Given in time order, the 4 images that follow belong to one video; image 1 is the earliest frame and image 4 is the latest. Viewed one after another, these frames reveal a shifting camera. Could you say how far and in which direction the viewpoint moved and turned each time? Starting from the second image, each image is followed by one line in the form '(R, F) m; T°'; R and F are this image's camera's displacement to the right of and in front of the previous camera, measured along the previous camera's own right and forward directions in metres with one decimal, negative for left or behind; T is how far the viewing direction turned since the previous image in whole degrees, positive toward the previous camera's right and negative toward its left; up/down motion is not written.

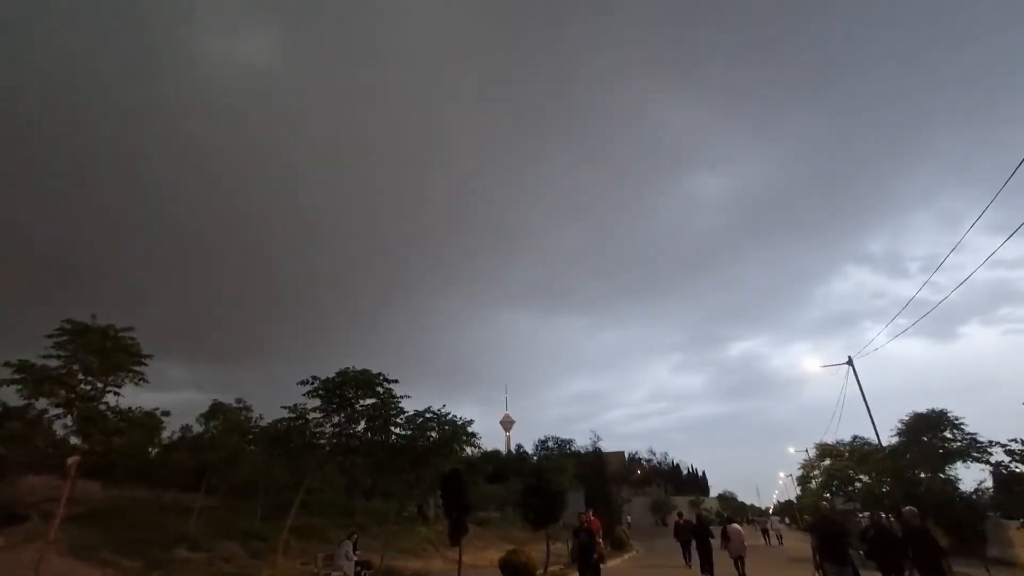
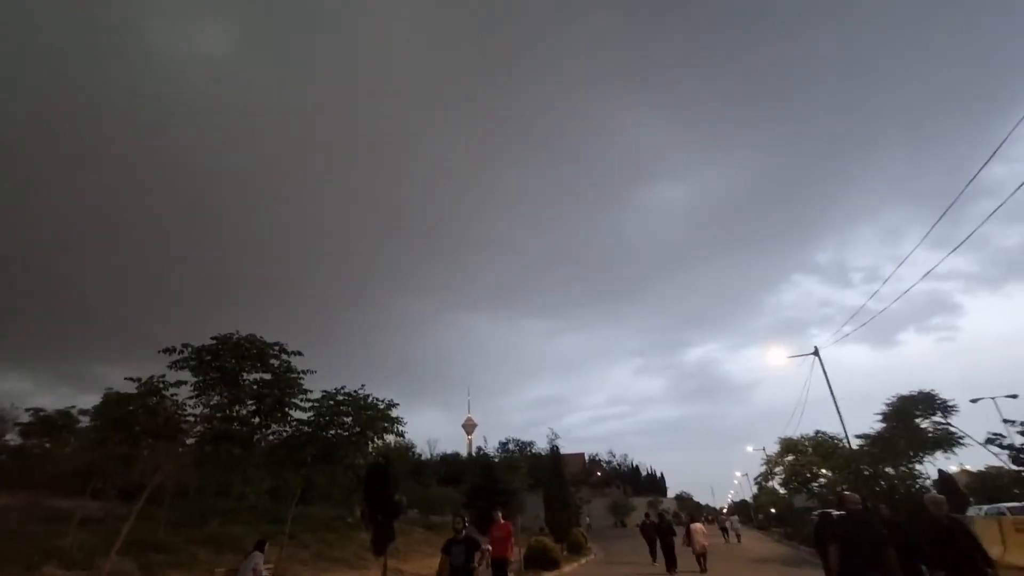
(+0.4, +1.9) m; +3°
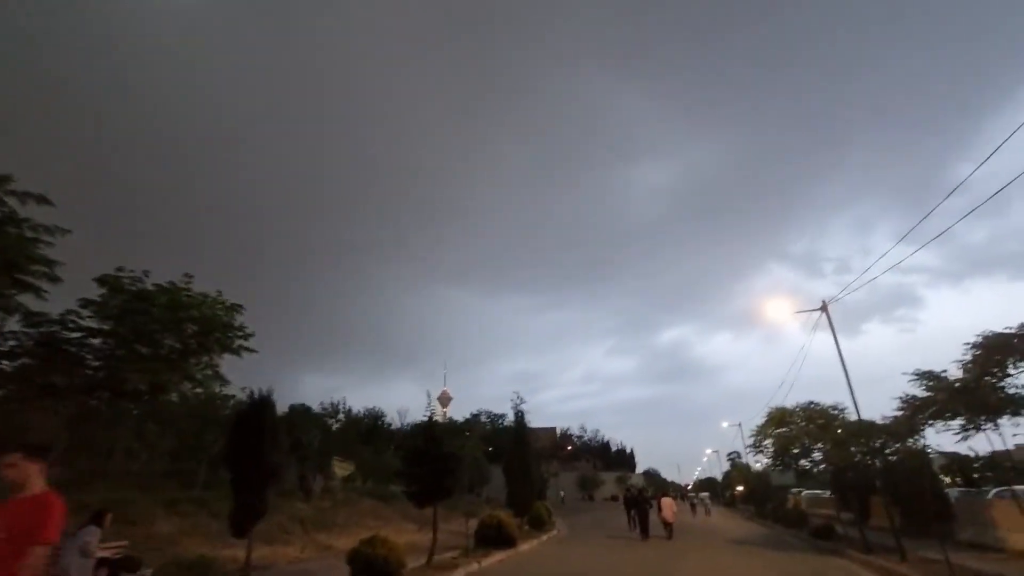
(+0.6, +3.7) m; +2°
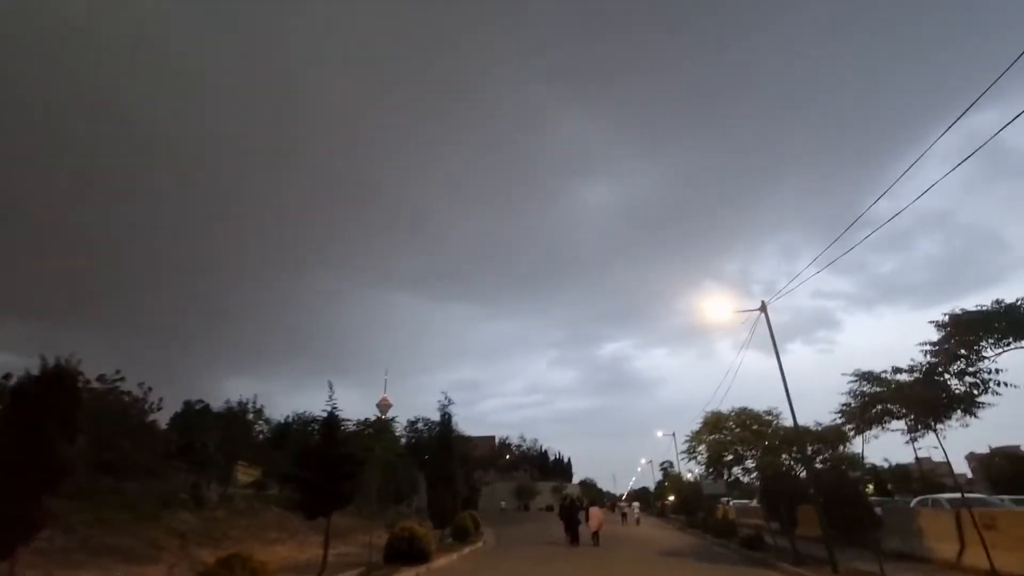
(+0.7, +1.7) m; +5°
